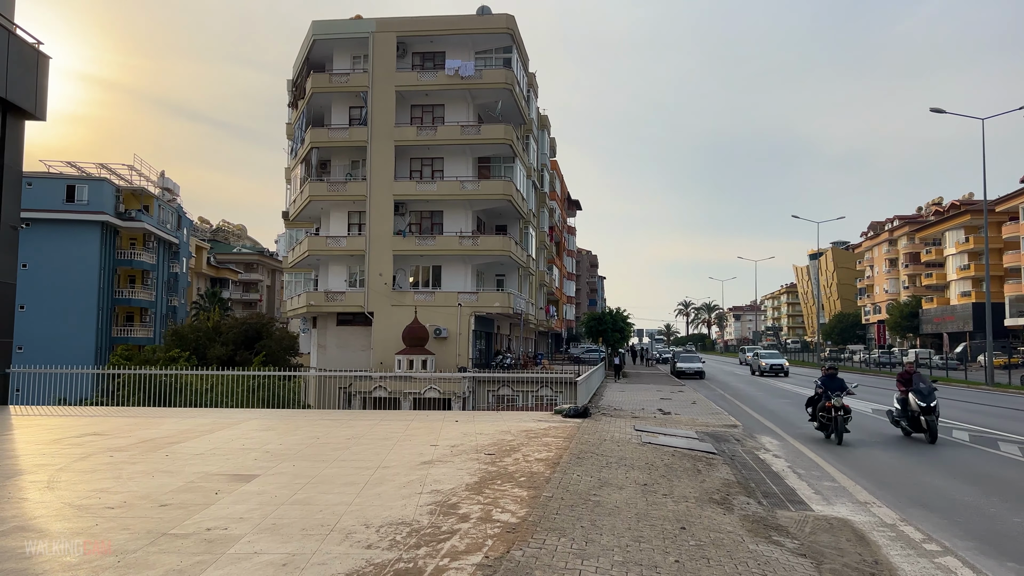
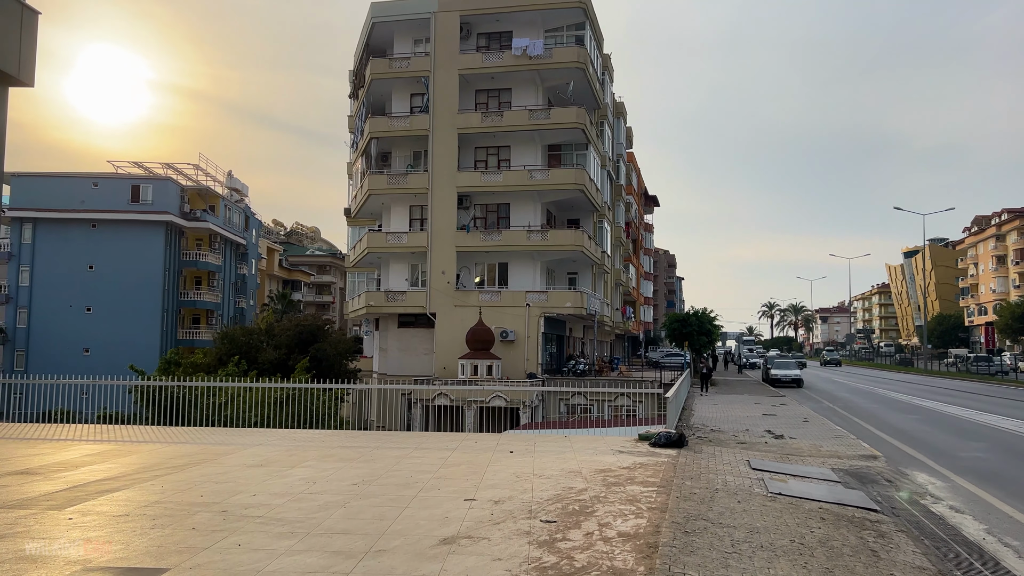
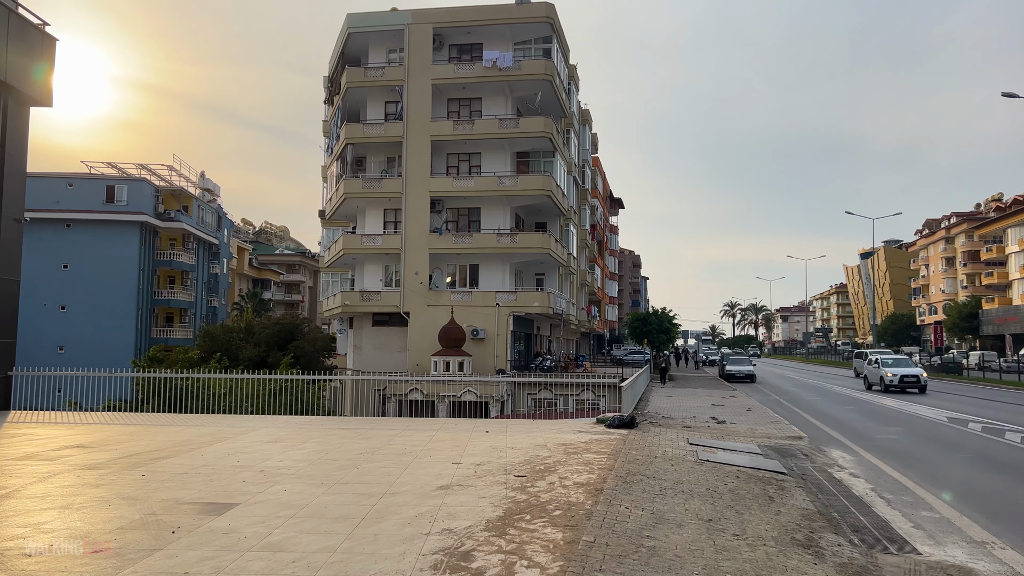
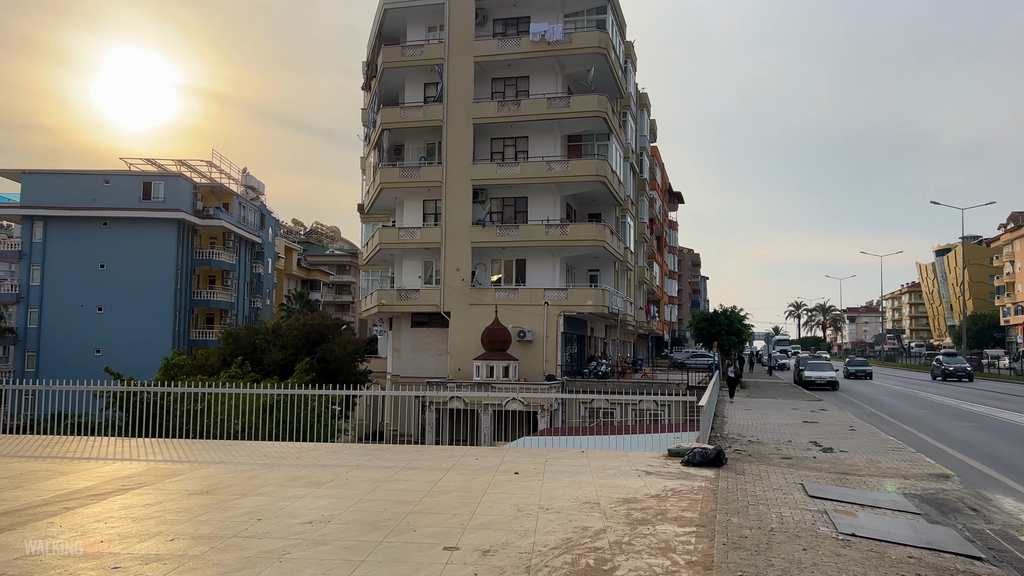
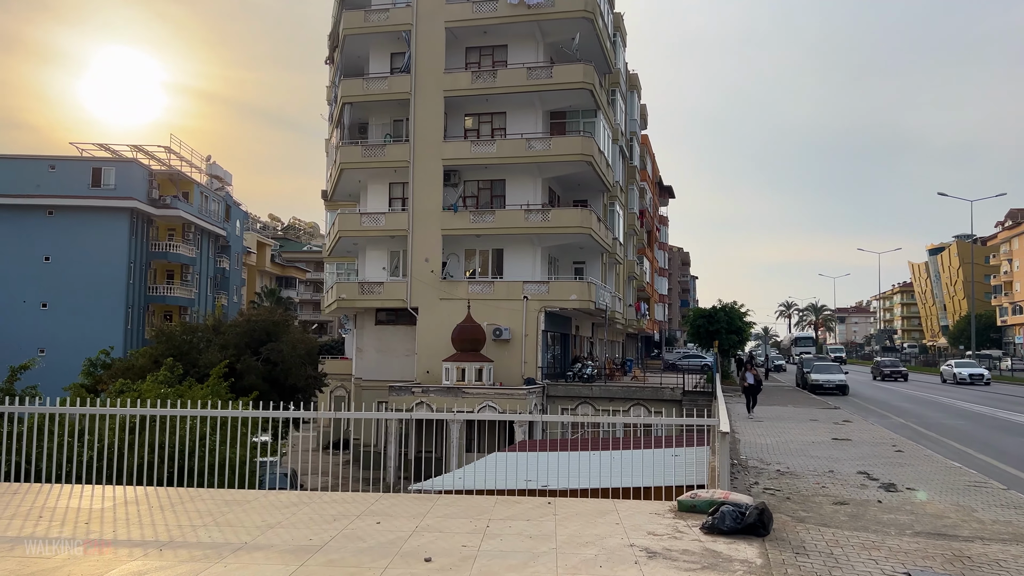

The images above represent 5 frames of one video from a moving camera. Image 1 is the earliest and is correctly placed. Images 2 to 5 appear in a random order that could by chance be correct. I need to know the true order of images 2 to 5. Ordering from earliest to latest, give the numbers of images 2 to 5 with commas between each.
3, 2, 4, 5
